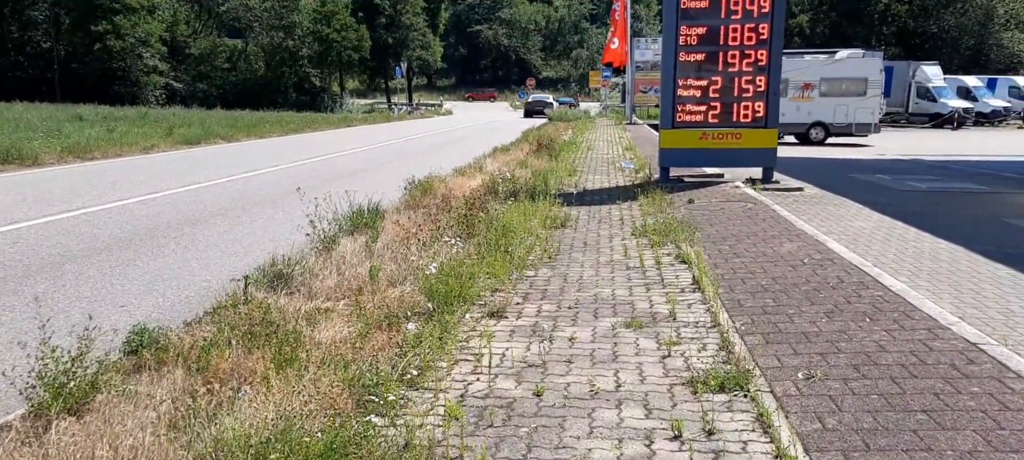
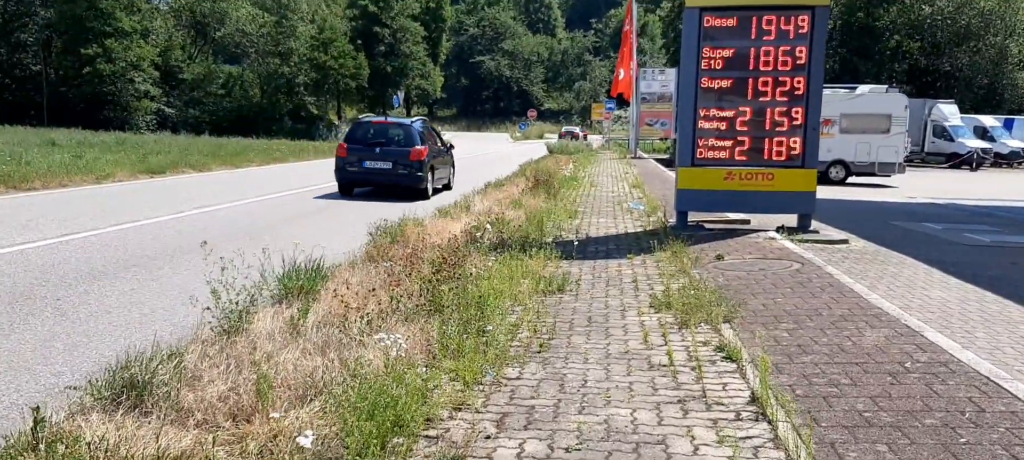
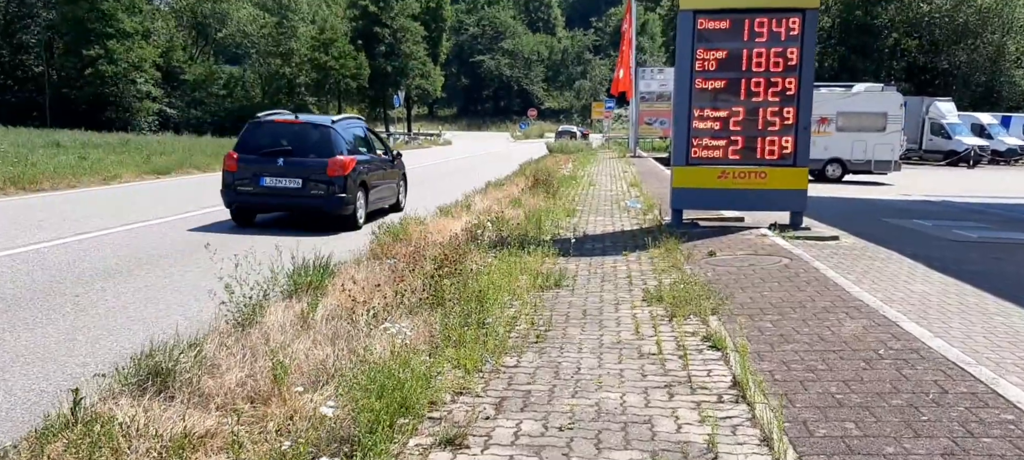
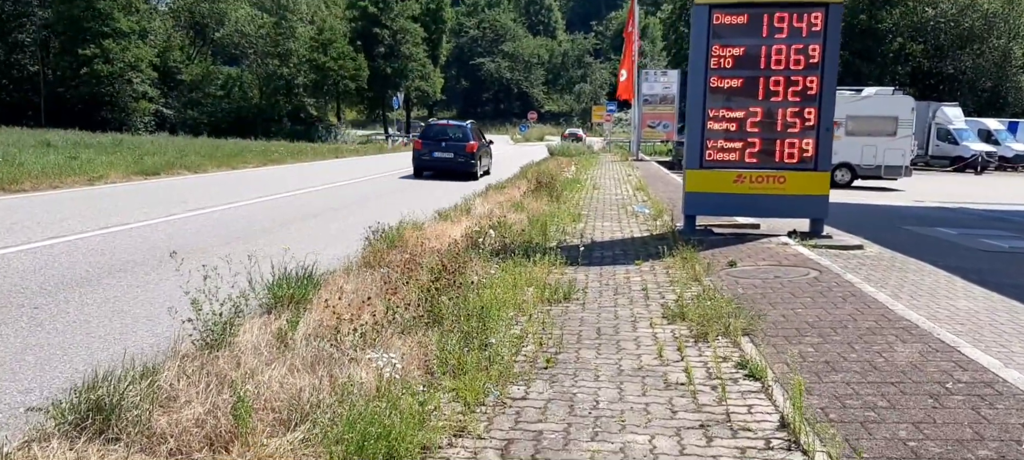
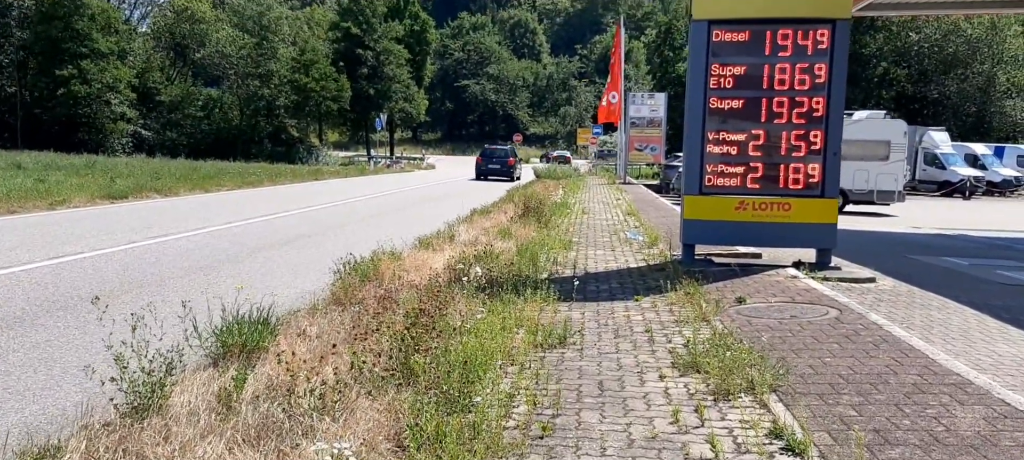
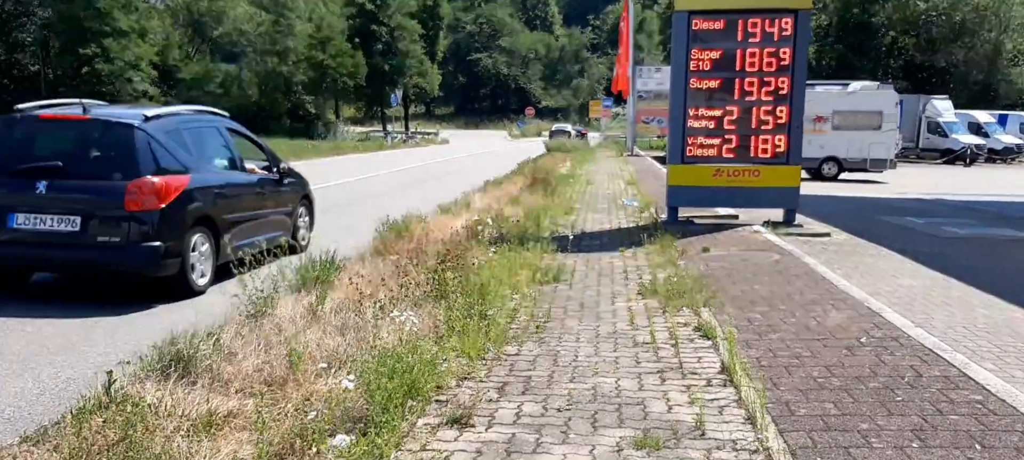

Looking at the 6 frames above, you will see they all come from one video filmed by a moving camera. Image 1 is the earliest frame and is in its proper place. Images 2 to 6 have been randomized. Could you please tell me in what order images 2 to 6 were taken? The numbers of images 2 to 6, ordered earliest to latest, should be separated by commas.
6, 3, 2, 4, 5
